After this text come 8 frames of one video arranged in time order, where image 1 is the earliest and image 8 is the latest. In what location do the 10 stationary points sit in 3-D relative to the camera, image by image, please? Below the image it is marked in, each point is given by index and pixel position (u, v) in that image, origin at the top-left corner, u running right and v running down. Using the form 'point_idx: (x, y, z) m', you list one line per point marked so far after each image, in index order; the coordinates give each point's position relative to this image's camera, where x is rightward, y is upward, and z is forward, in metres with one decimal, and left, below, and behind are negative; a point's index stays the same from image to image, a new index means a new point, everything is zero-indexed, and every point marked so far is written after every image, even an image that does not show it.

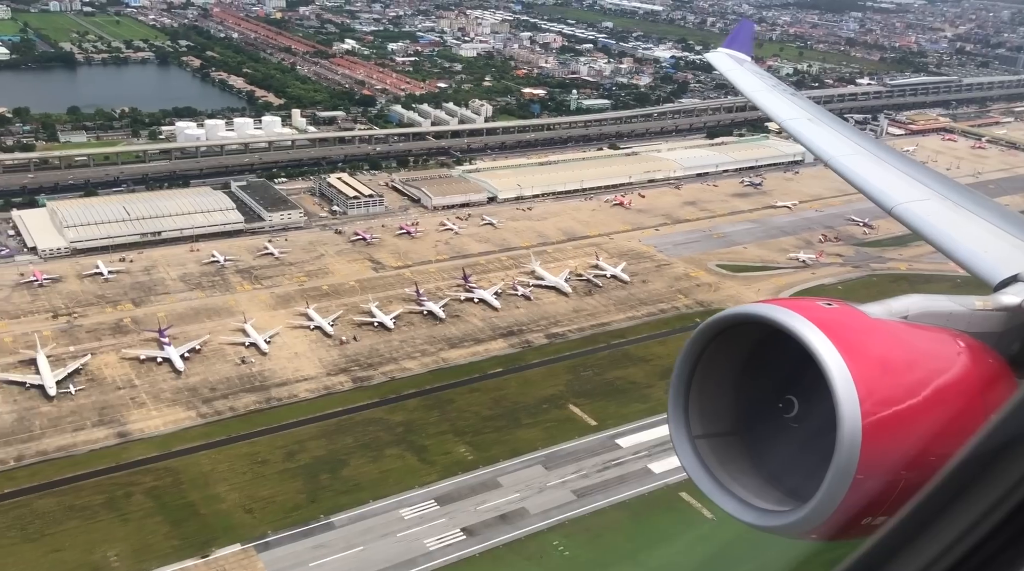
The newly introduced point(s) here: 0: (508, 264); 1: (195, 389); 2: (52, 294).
0: (0.0, +0.3, +15.0) m
1: (-3.4, -1.1, +10.7) m
2: (-5.9, -0.1, +12.6) m
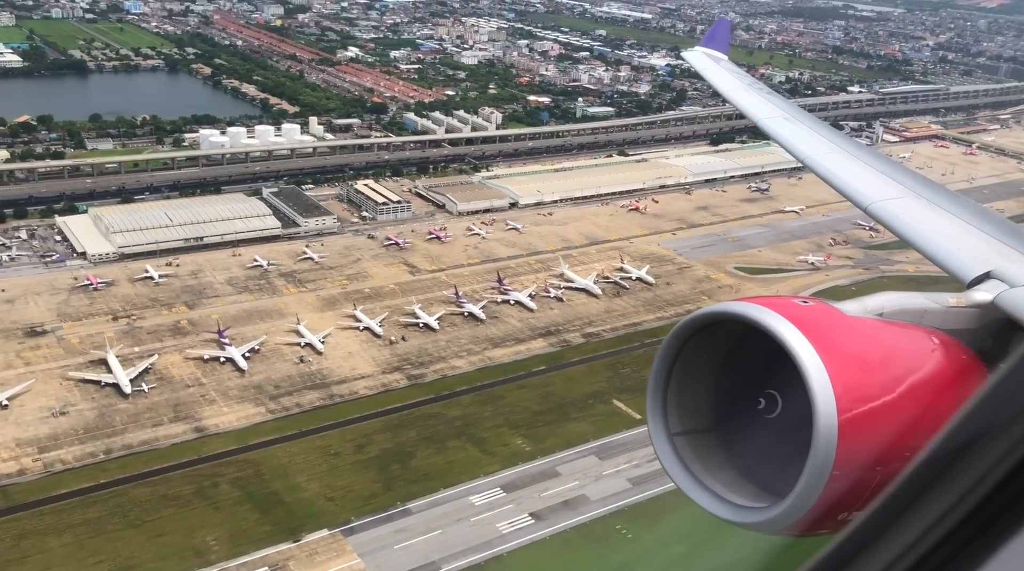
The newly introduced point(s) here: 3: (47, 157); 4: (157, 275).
0: (+0.4, +0.3, +15.6) m
1: (-2.8, -1.1, +11.2) m
2: (-5.4, -0.1, +13.1) m
3: (-8.8, +2.5, +18.8) m
4: (-5.0, +0.1, +13.8) m
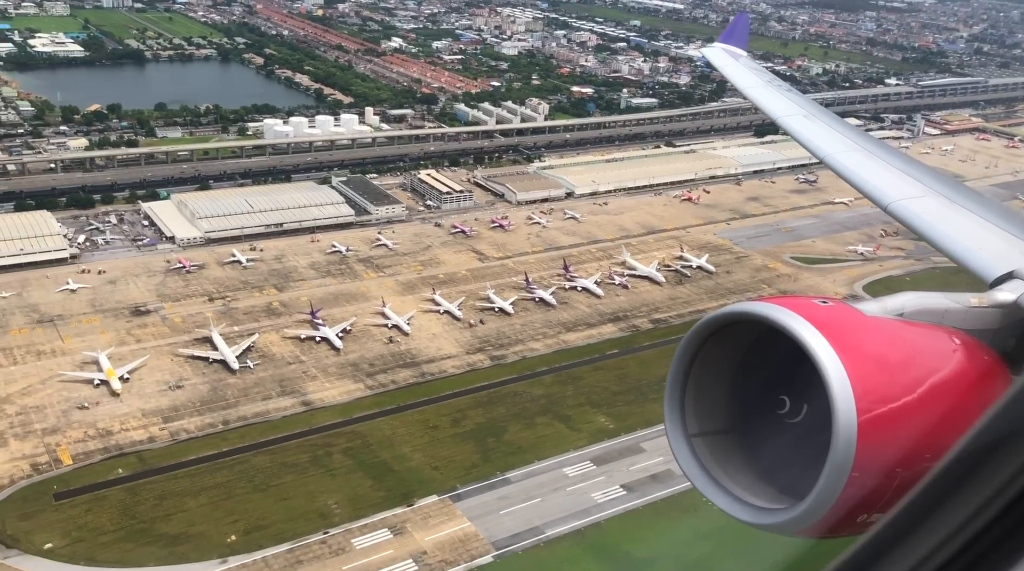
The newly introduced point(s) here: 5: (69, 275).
0: (+1.5, +0.5, +16.2) m
1: (-1.9, -0.9, +11.9) m
2: (-4.3, +0.1, +13.8) m
3: (-7.7, +2.8, +19.5) m
4: (-3.9, +0.4, +14.5) m
5: (-6.0, +0.2, +13.4) m
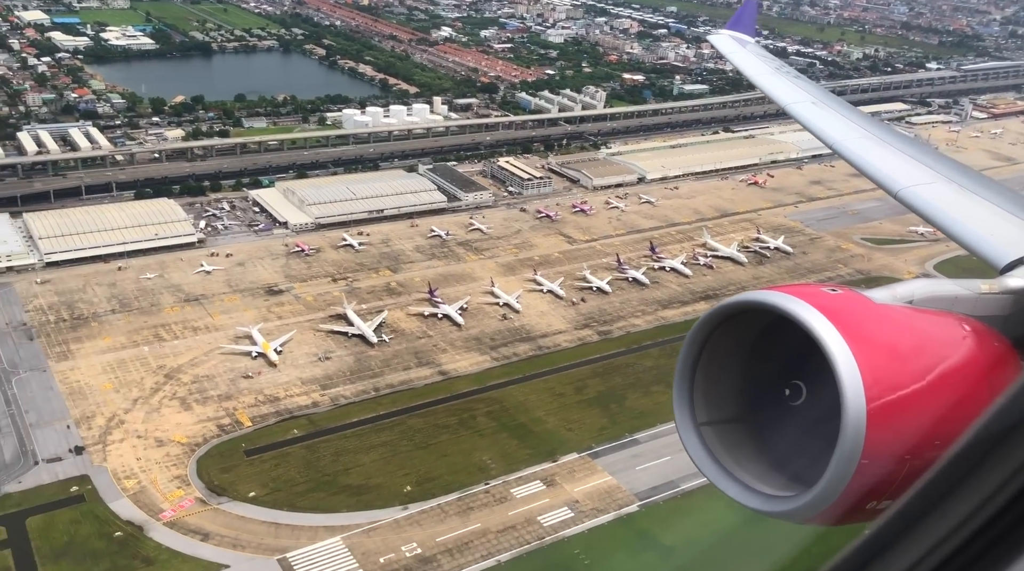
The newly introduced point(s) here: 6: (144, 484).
0: (+3.0, +0.8, +17.1) m
1: (-0.4, -0.7, +12.9) m
2: (-2.9, +0.4, +14.8) m
3: (-6.2, +3.1, +20.6) m
4: (-2.5, +0.7, +15.5) m
5: (-4.5, +0.4, +14.4) m
6: (-3.5, -1.9, +9.3) m
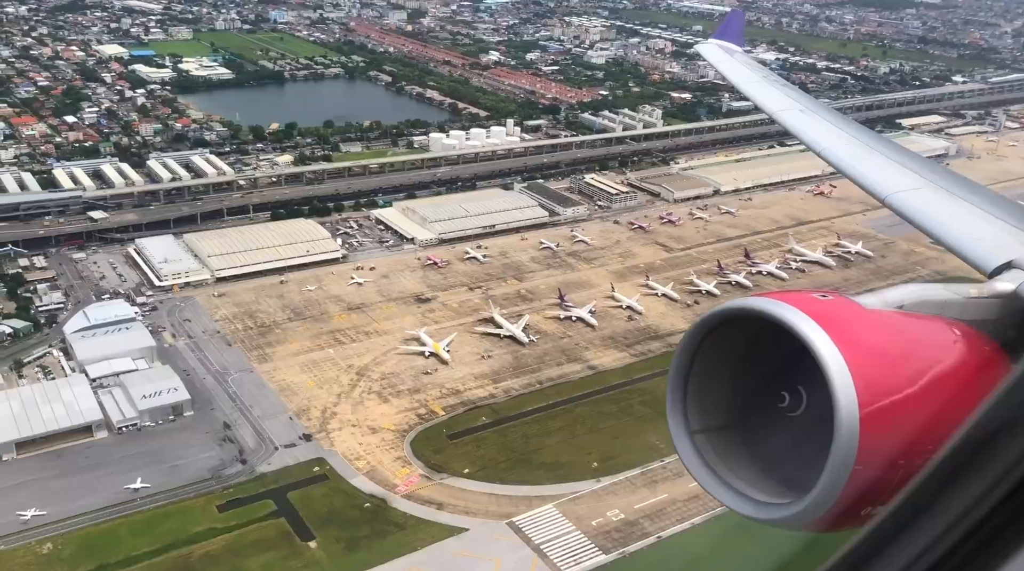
0: (+4.9, +0.8, +18.6) m
1: (+1.5, -0.8, +14.4) m
2: (-1.0, +0.2, +16.3) m
3: (-4.3, +2.8, +22.1) m
4: (-0.6, +0.5, +17.0) m
5: (-2.6, +0.2, +15.9) m
6: (-1.5, -2.0, +10.8) m
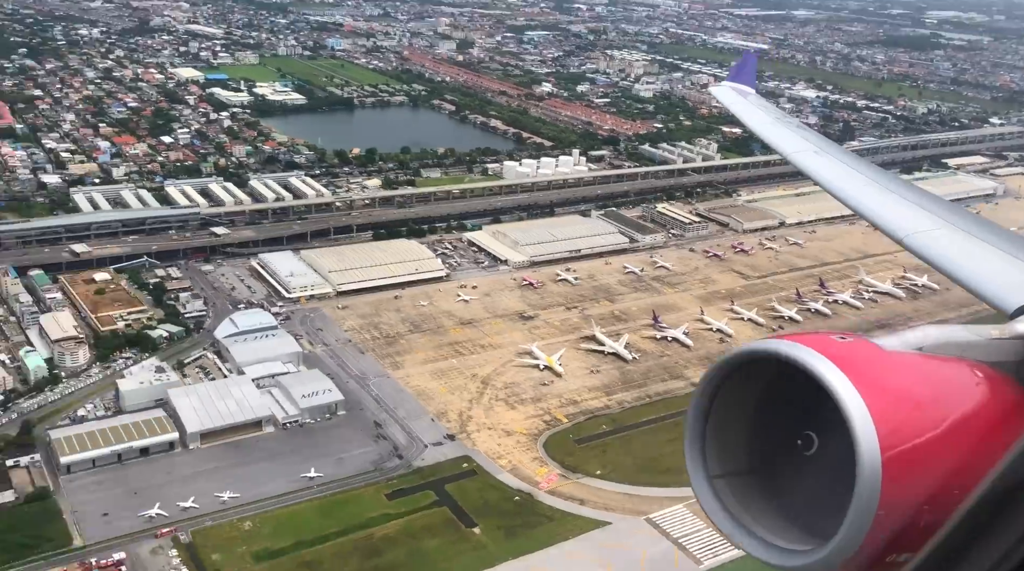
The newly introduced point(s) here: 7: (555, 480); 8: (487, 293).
0: (+6.6, +0.2, +19.7) m
1: (+3.1, -1.1, +15.5) m
2: (+0.7, -0.1, +17.5) m
3: (-2.6, +2.4, +23.4) m
4: (+1.1, +0.1, +18.1) m
5: (-1.0, -0.1, +17.1) m
6: (0.0, -2.1, +11.9) m
7: (+0.5, -2.3, +11.6) m
8: (-0.4, -0.1, +17.1) m
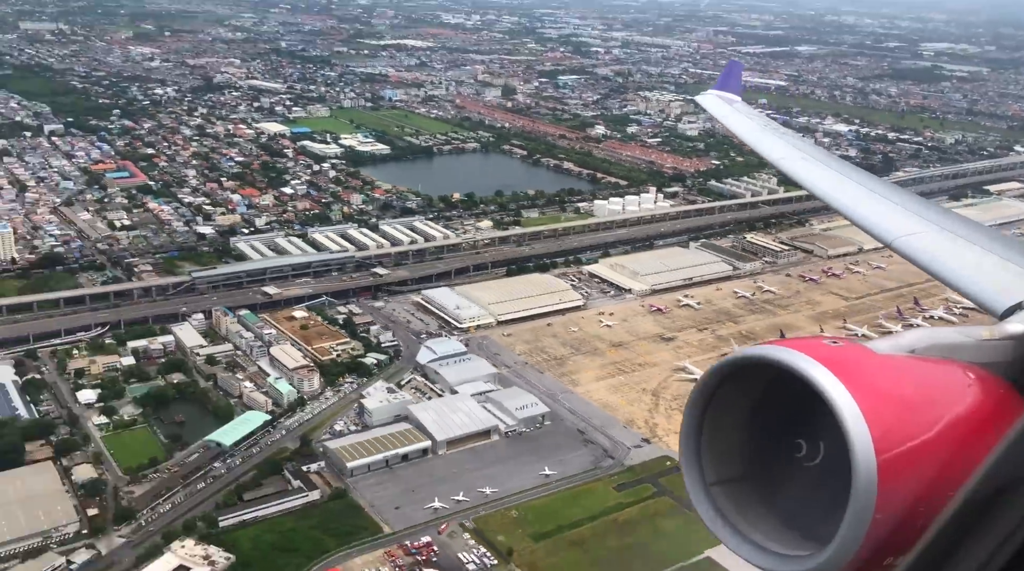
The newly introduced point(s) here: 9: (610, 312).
0: (+9.2, -0.2, +21.8) m
1: (+5.8, -1.5, +17.5) m
2: (+3.3, -0.6, +19.5) m
3: (0.0, +1.6, +25.4) m
4: (+3.7, -0.4, +20.2) m
5: (+1.7, -0.6, +19.1) m
6: (+2.7, -2.4, +13.8) m
7: (+3.2, -2.6, +13.5) m
8: (+2.2, -0.6, +19.1) m
9: (+1.9, -0.5, +19.4) m
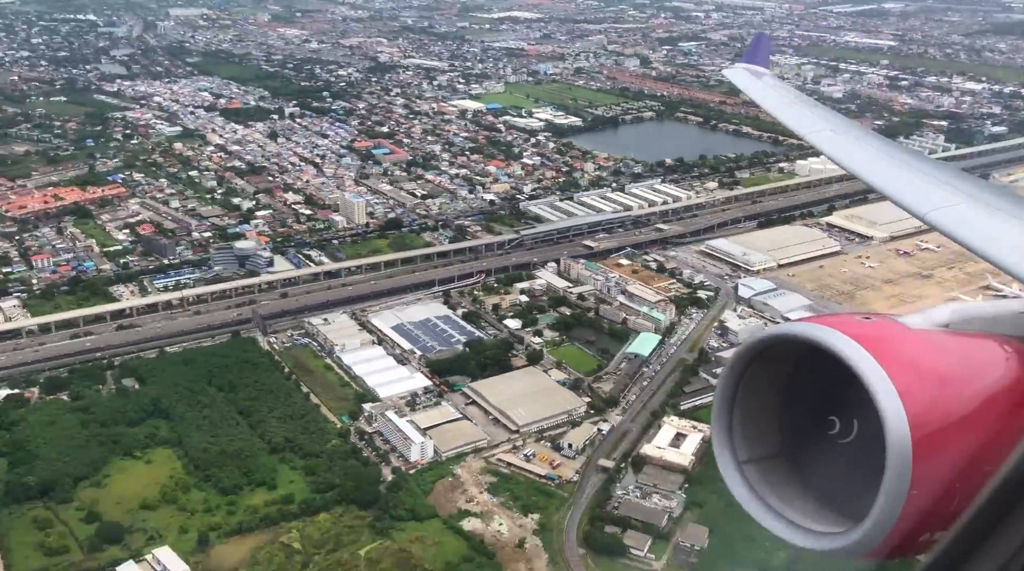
0: (+15.6, +1.3, +25.0) m
1: (+12.0, -0.2, +20.9) m
2: (+9.6, +0.6, +23.0) m
3: (+6.5, +3.0, +29.1) m
4: (+10.0, +0.9, +23.6) m
5: (+7.9, +0.6, +22.7) m
6: (+8.8, -1.4, +17.4) m
7: (+9.2, -1.5, +17.1) m
8: (+8.5, +0.6, +22.7) m
9: (+8.2, +0.7, +23.0) m
